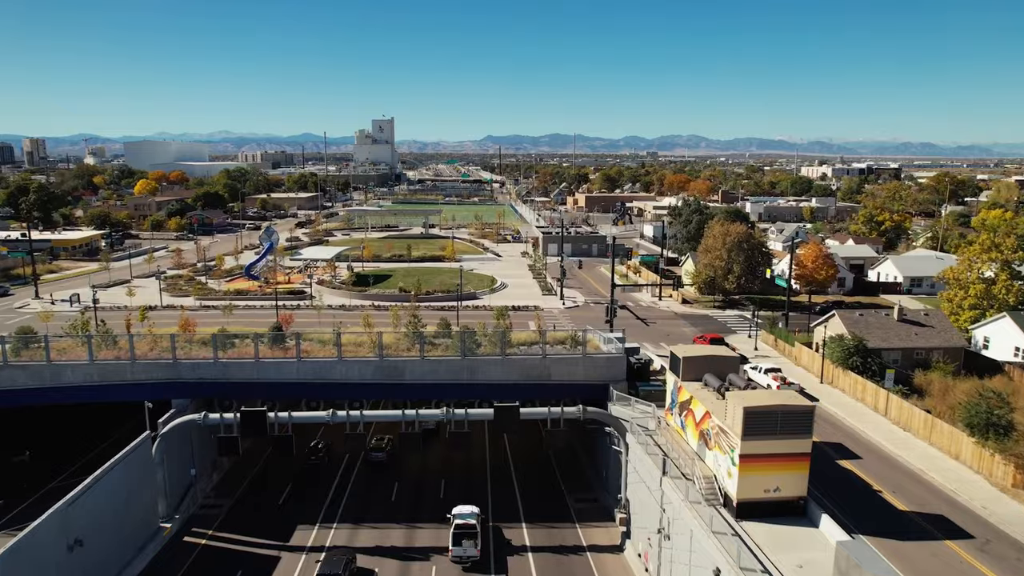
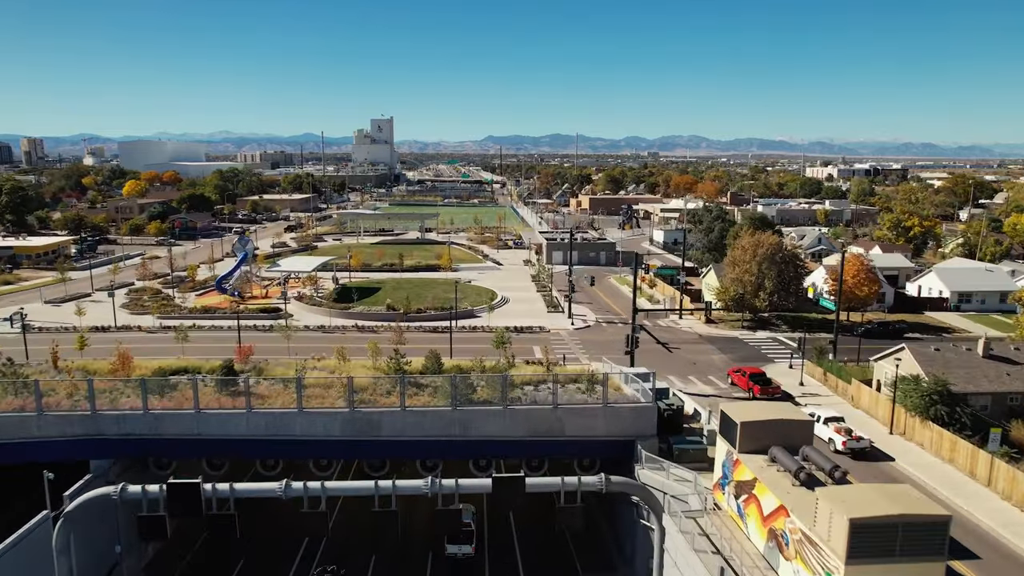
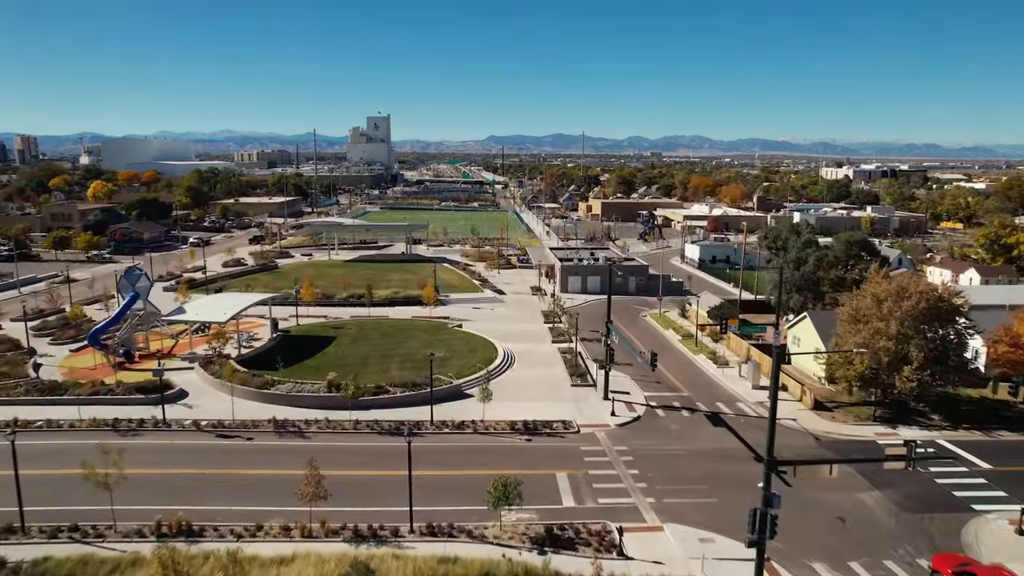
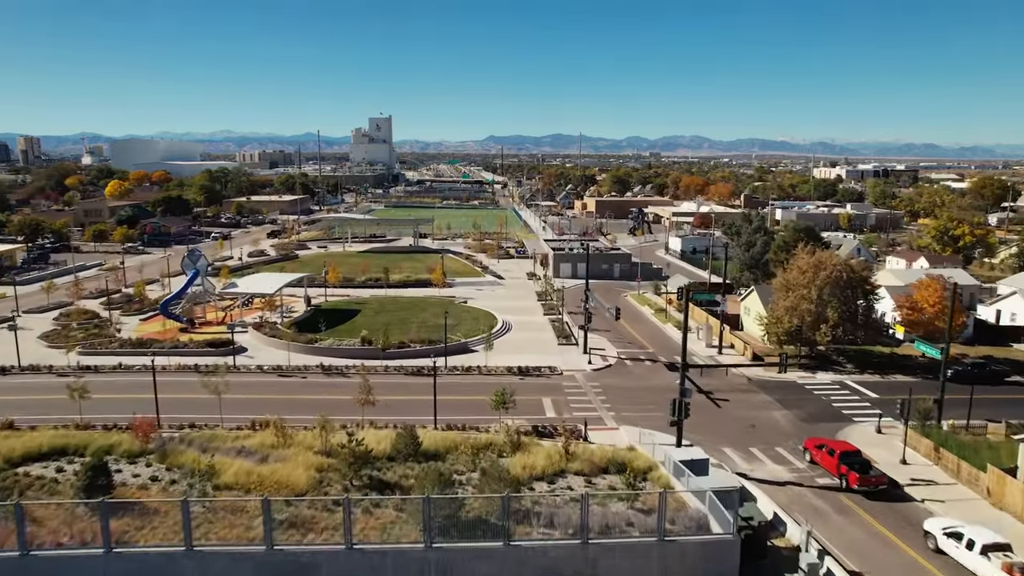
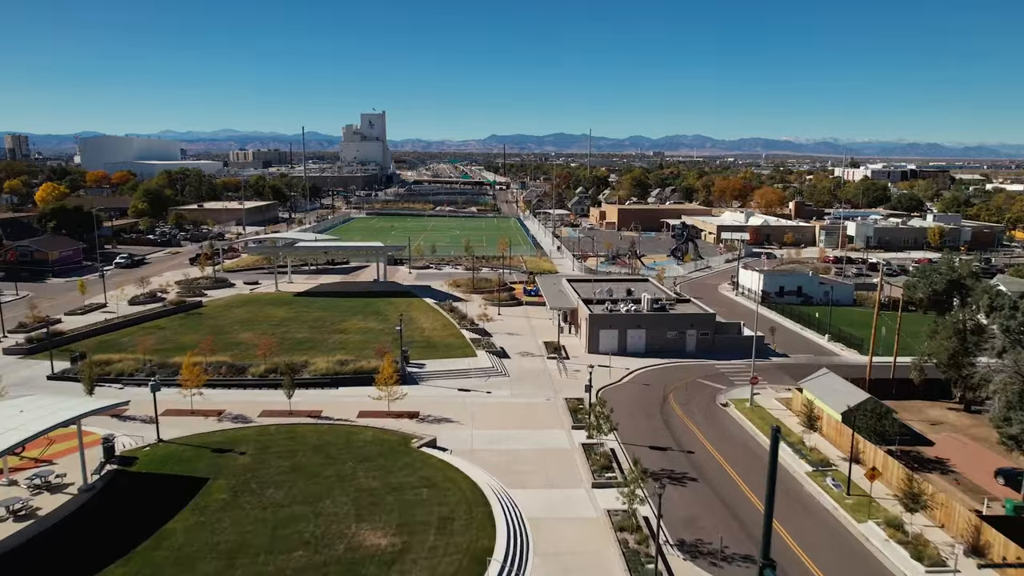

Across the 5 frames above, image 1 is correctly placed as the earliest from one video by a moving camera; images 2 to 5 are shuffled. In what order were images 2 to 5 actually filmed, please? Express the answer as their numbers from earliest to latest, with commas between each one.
2, 4, 3, 5
